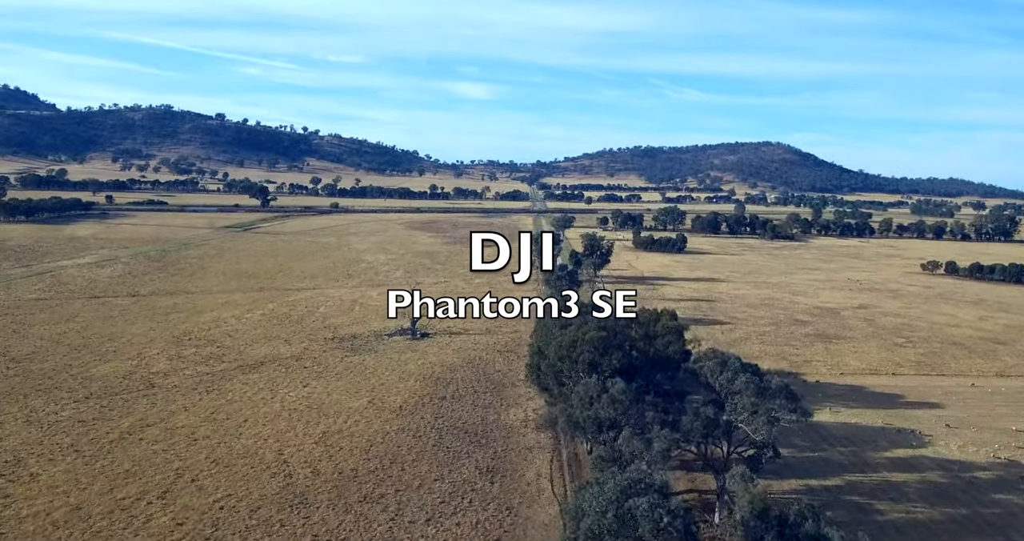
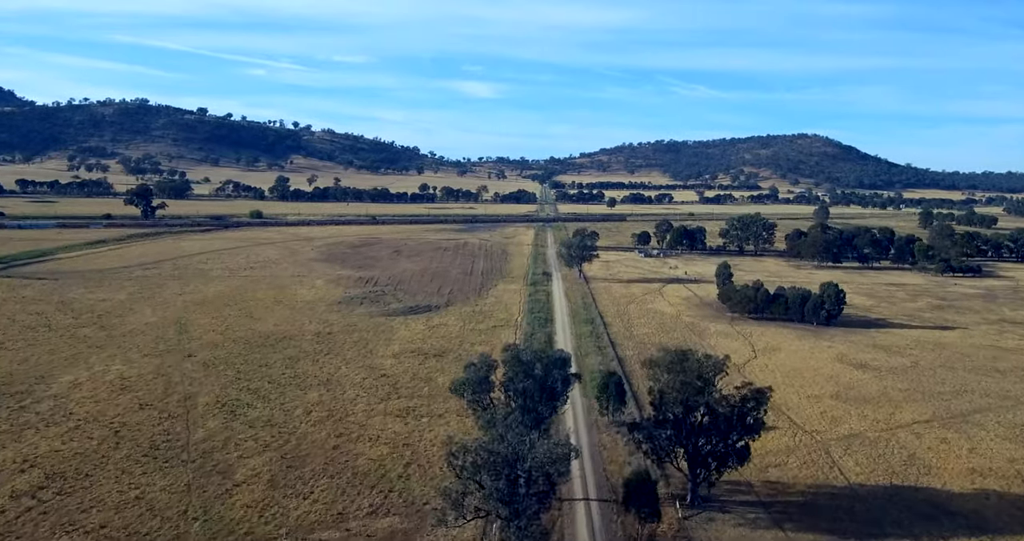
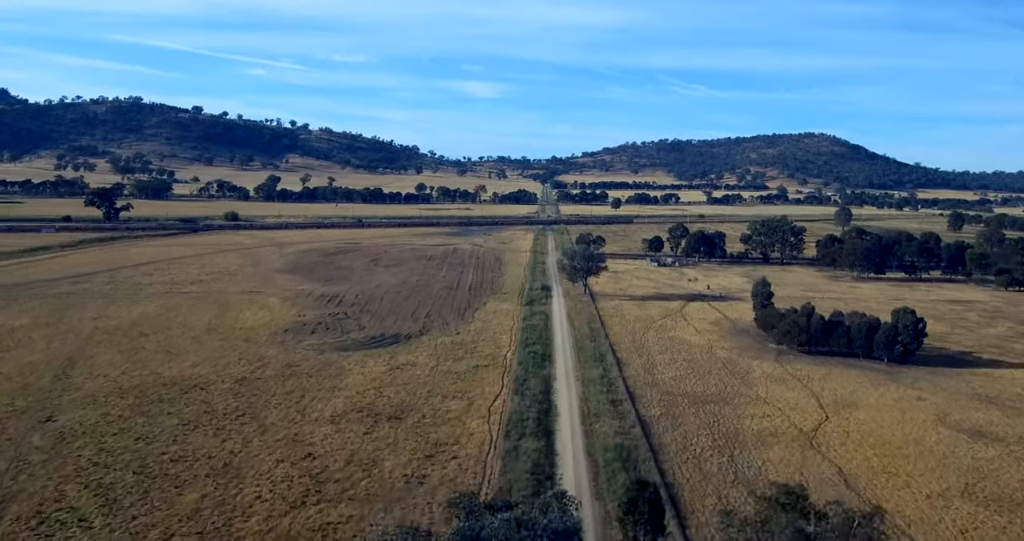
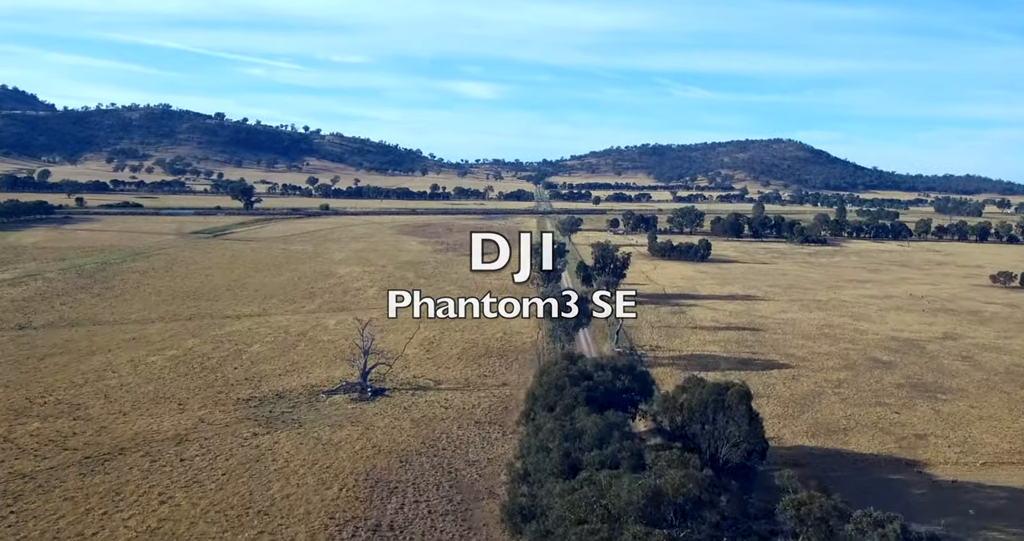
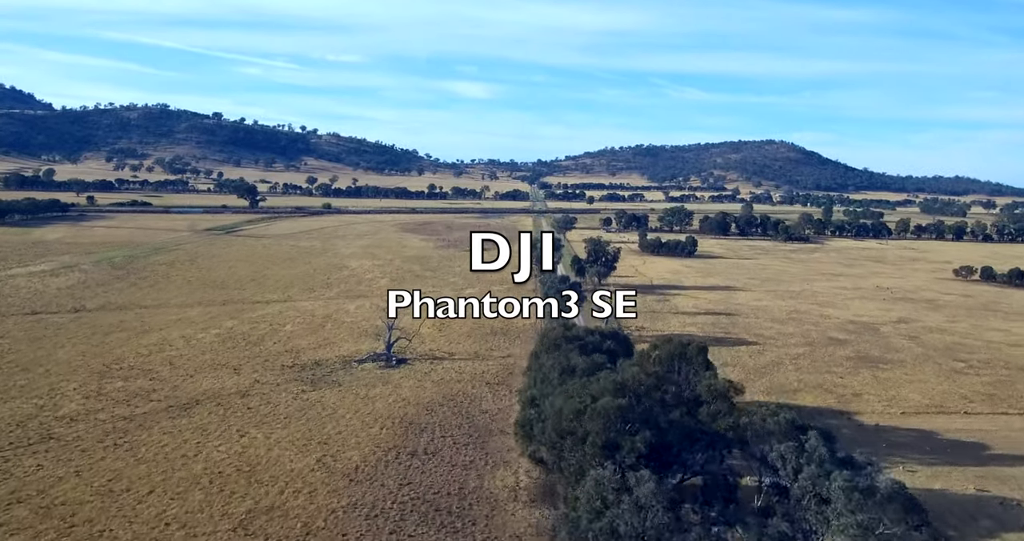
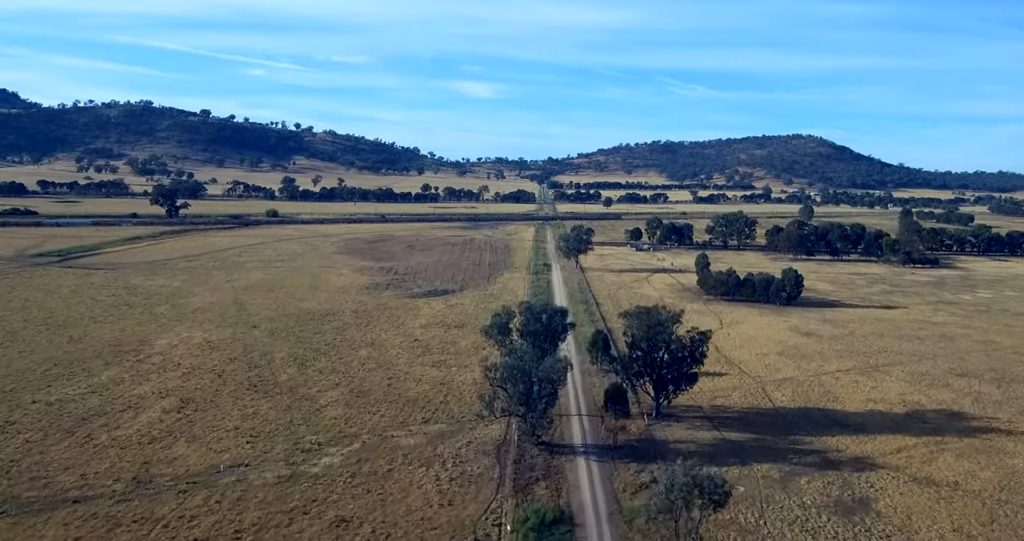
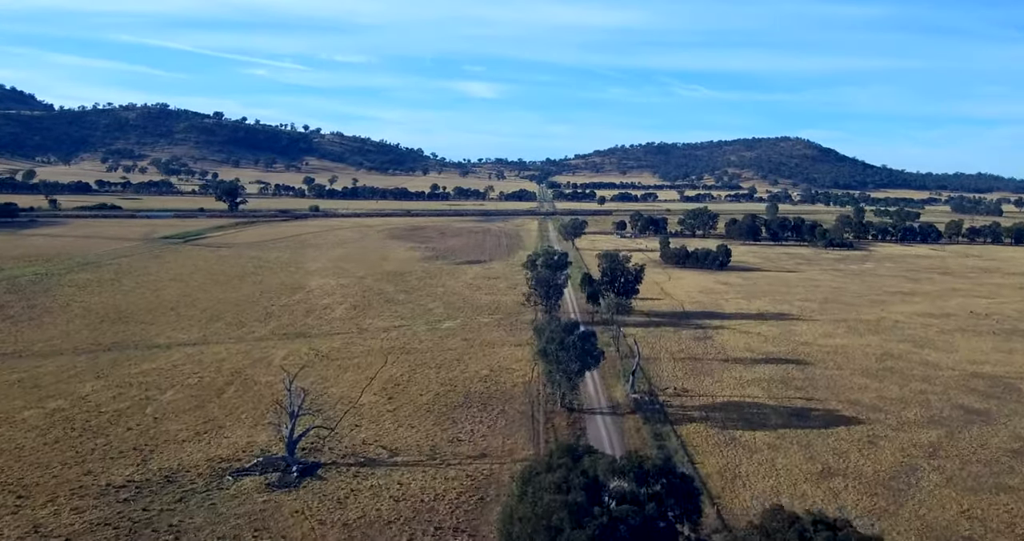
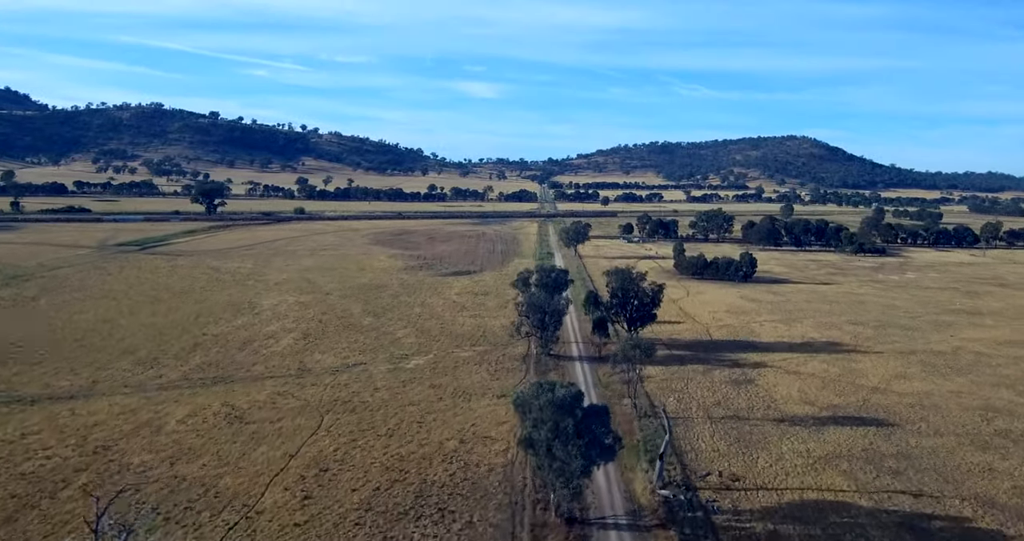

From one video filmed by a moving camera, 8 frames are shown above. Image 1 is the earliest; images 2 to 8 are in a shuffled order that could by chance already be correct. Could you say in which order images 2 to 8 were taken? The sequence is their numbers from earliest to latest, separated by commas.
5, 4, 7, 8, 6, 2, 3
